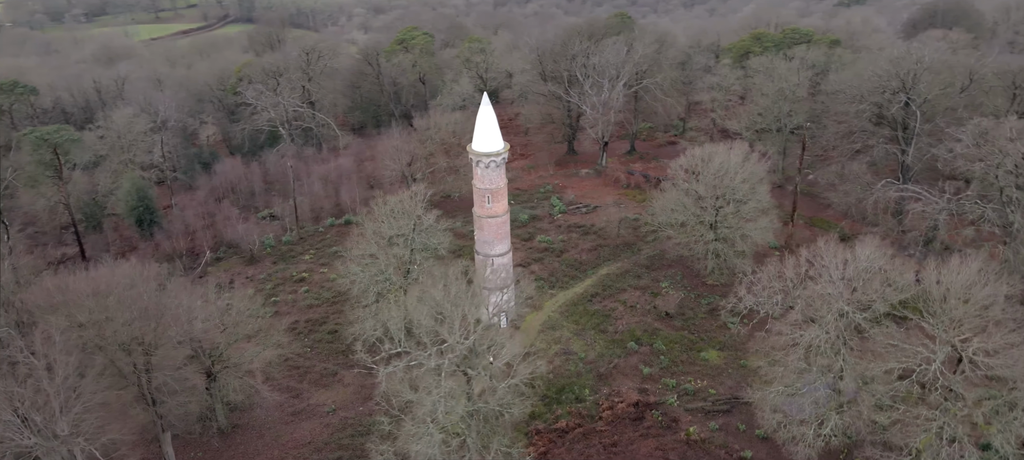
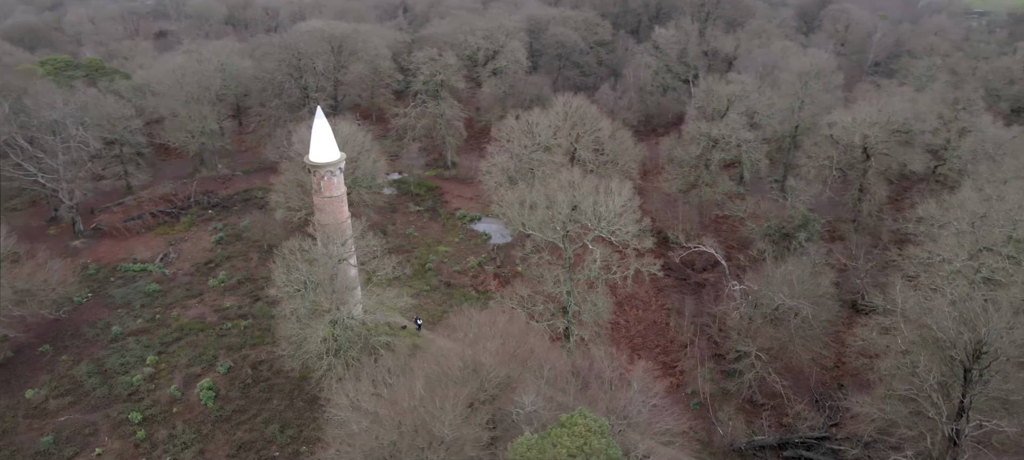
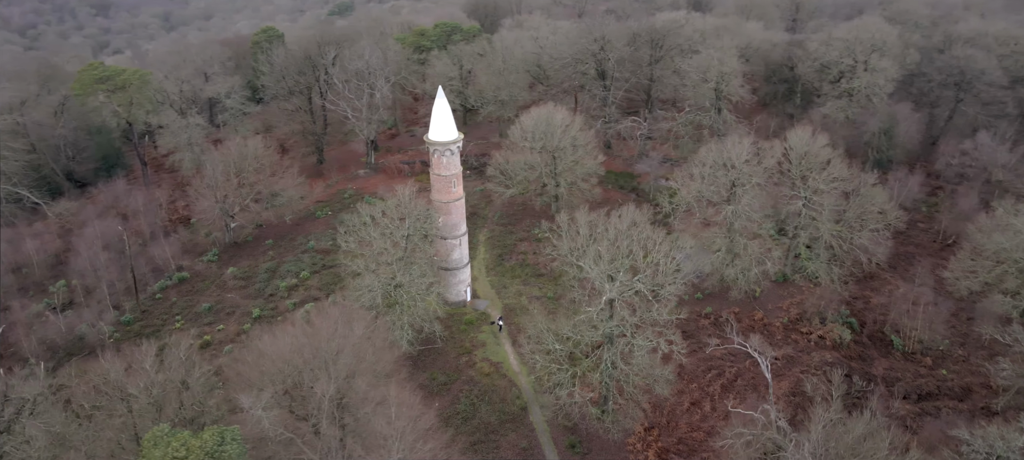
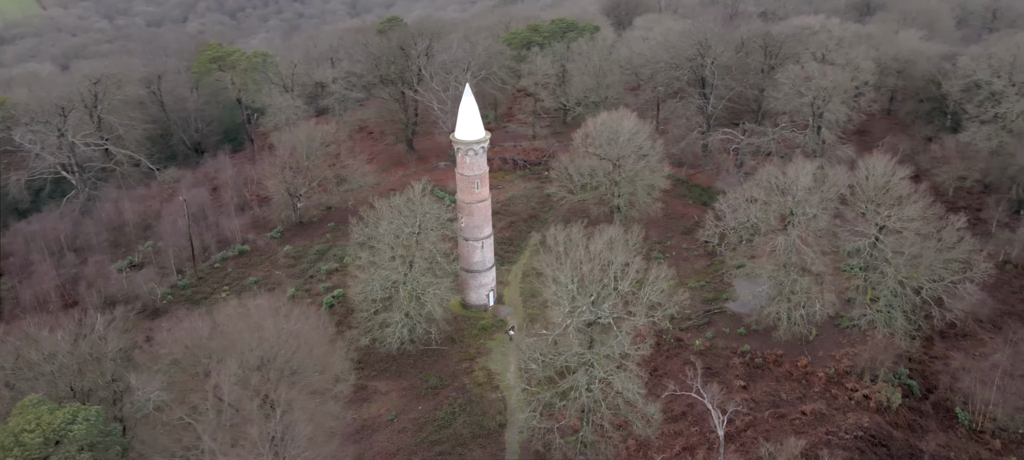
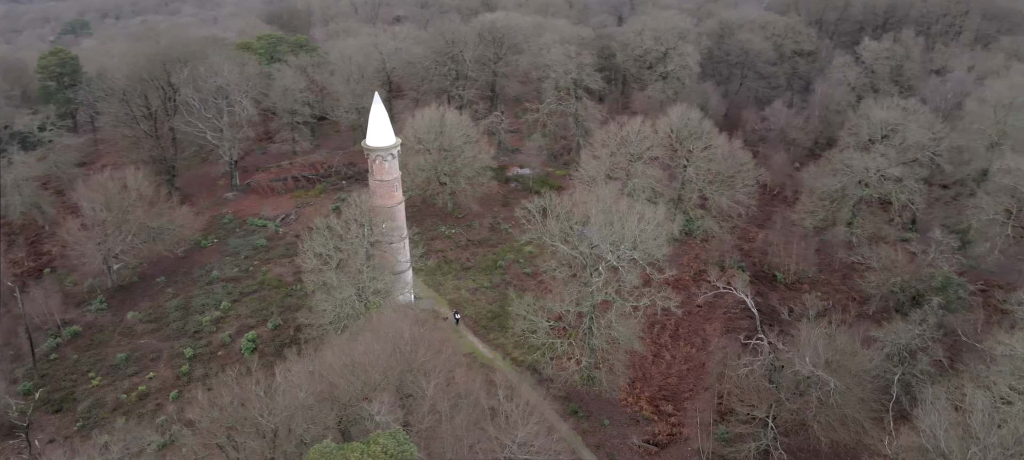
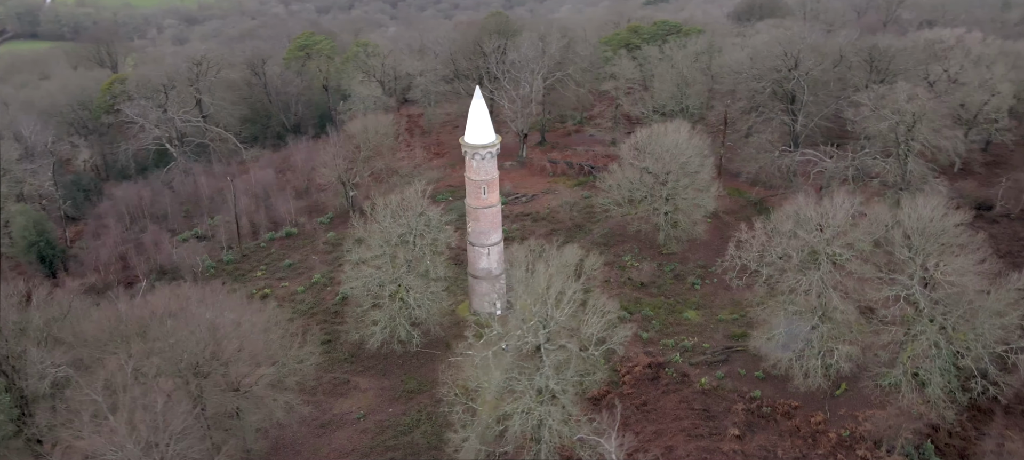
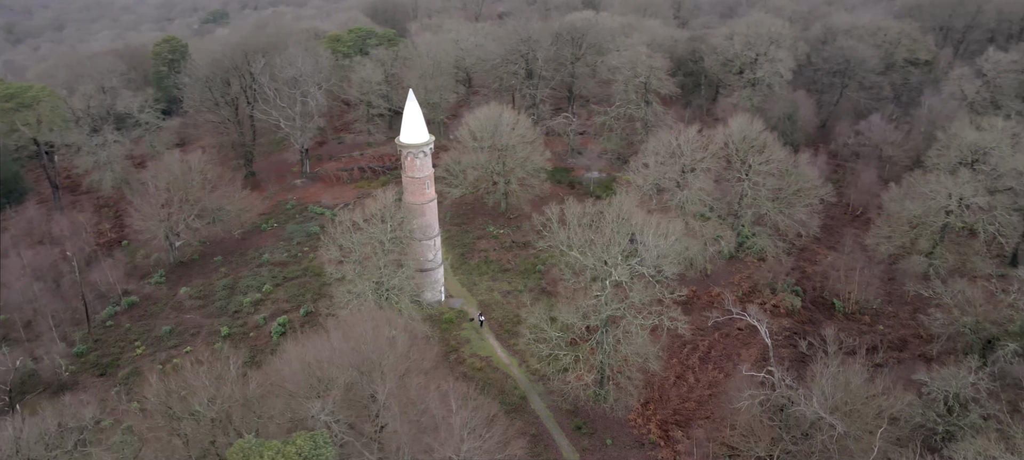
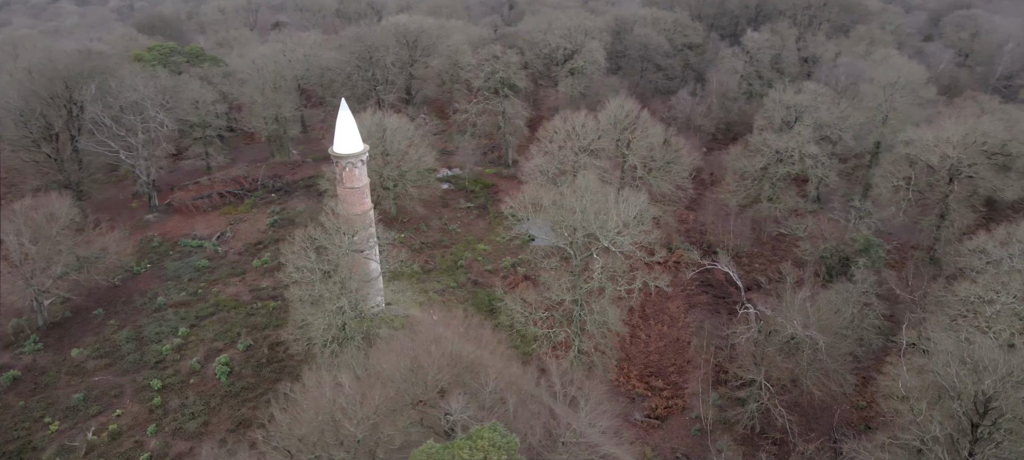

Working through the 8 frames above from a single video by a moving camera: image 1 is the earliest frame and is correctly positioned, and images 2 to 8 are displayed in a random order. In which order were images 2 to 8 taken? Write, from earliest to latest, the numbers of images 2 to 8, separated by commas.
6, 4, 3, 7, 5, 8, 2
